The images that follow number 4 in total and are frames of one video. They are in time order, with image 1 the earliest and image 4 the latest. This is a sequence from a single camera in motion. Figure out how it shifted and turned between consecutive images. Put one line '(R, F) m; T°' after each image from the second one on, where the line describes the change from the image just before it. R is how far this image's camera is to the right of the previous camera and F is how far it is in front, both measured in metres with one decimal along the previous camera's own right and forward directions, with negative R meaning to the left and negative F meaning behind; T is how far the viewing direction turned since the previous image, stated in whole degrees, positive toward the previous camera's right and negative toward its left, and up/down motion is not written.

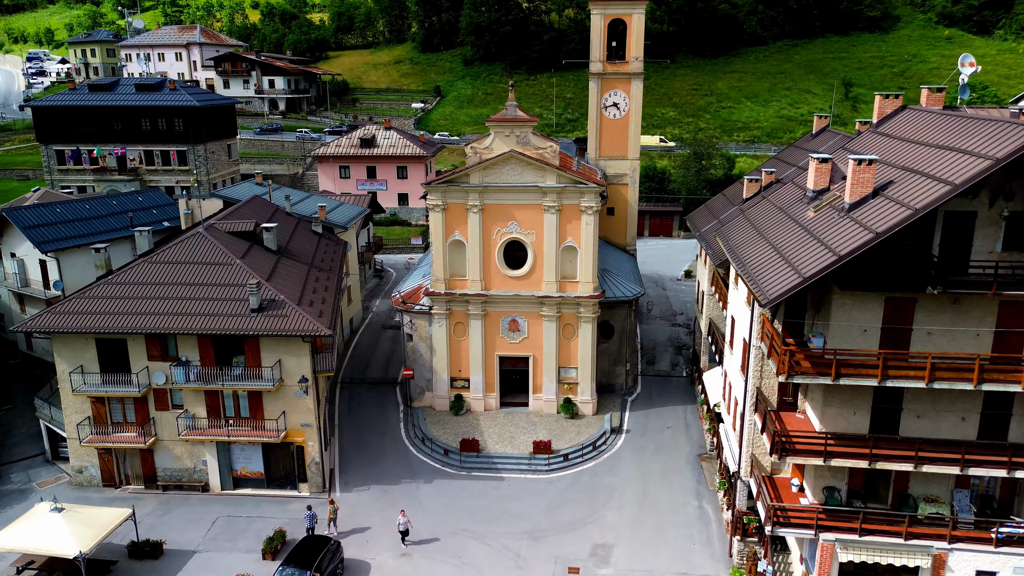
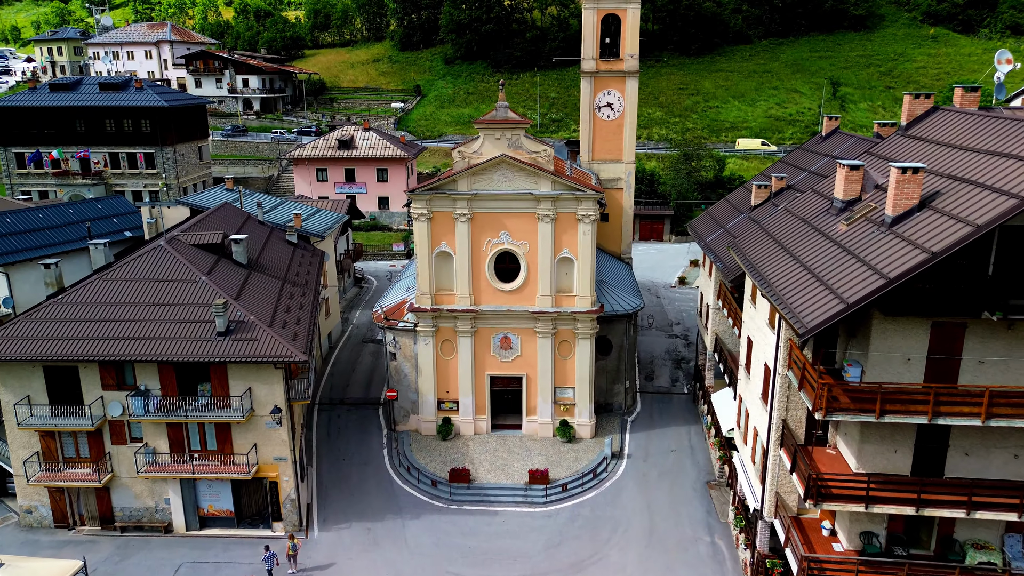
(-0.5, +2.8) m; +2°
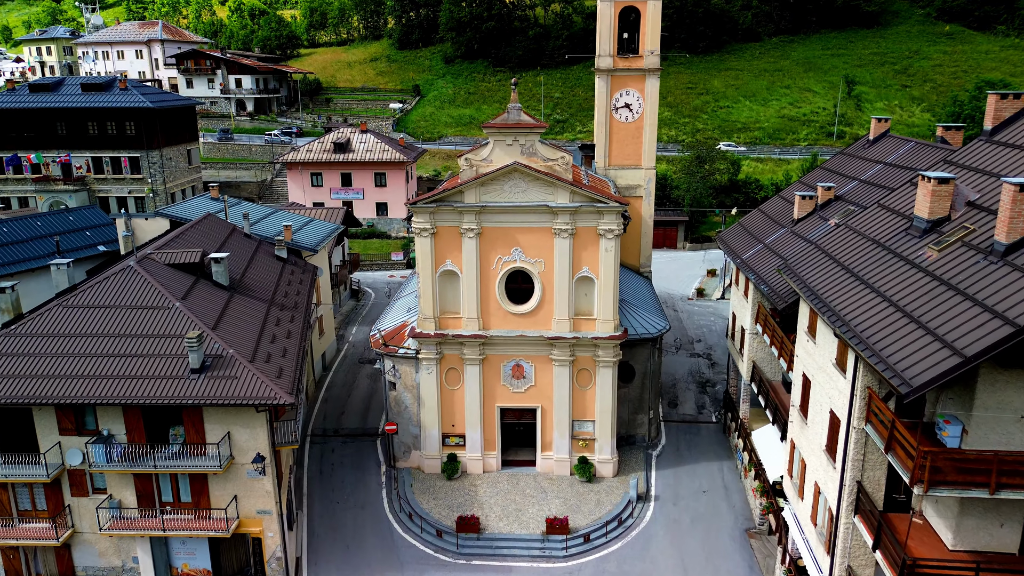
(-0.6, +3.7) m; 0°
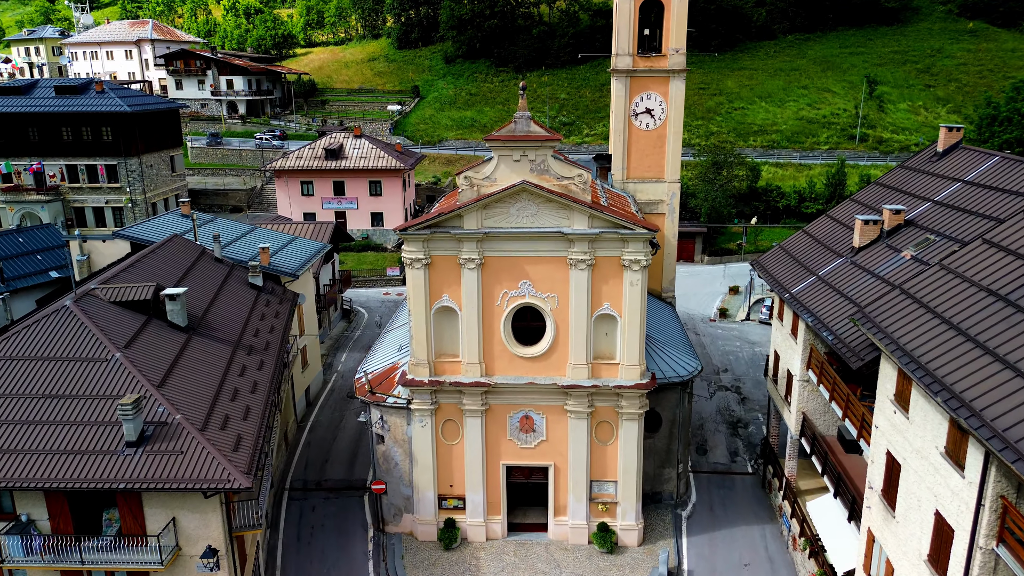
(-0.2, +4.7) m; 0°
